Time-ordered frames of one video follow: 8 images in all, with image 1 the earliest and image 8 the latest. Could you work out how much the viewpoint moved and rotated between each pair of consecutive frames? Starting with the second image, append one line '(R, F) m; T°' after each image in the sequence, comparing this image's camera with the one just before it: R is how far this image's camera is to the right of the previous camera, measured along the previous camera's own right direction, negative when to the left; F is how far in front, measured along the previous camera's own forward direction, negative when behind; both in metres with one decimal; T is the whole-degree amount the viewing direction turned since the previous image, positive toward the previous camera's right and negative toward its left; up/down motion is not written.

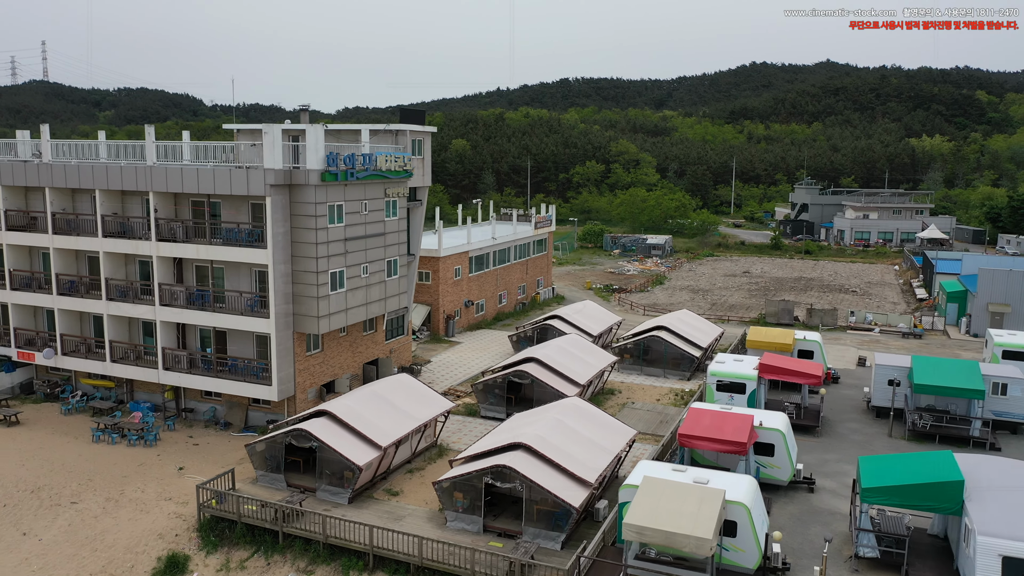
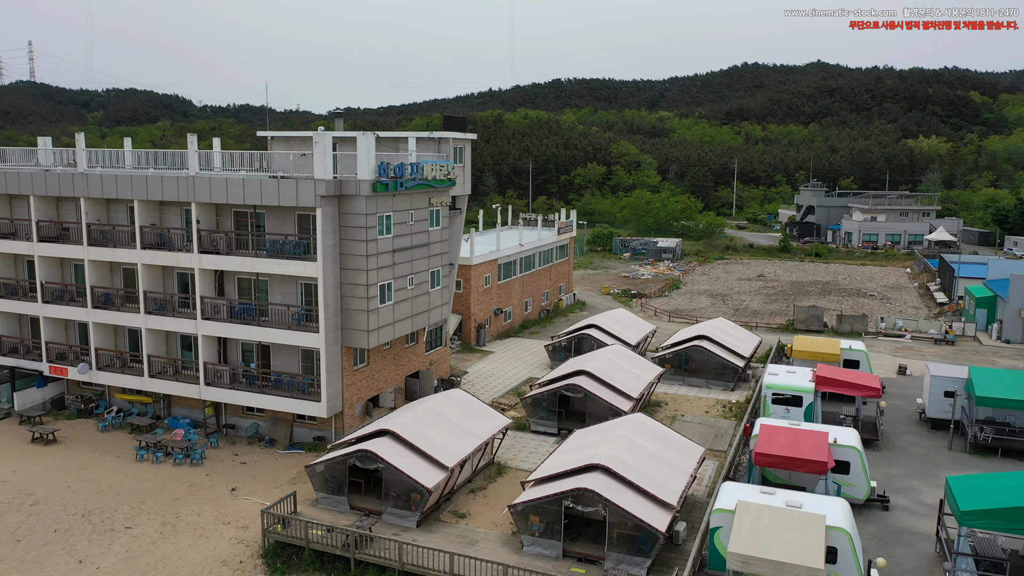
(-1.8, +0.5) m; +1°
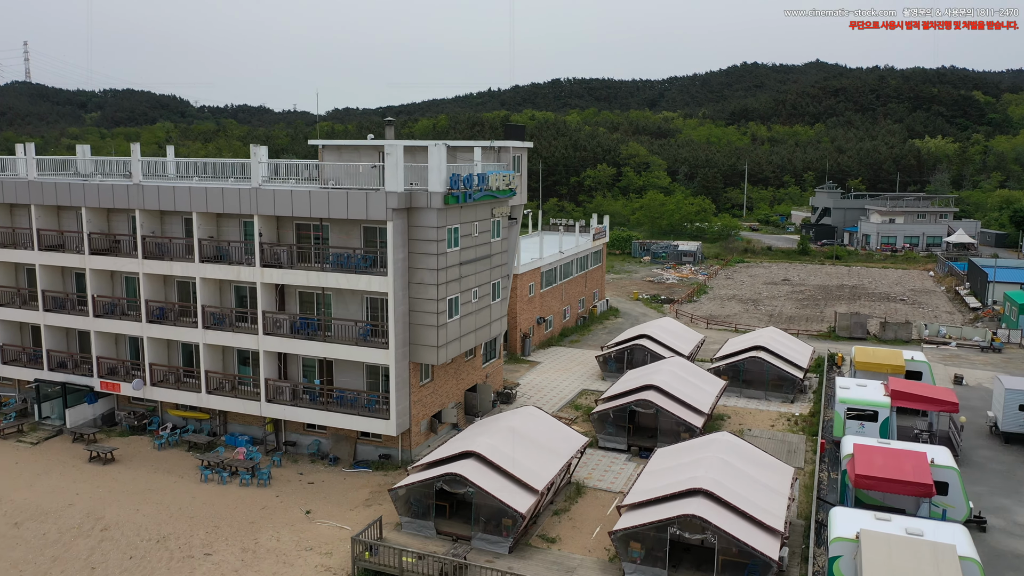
(-2.1, +0.5) m; 0°
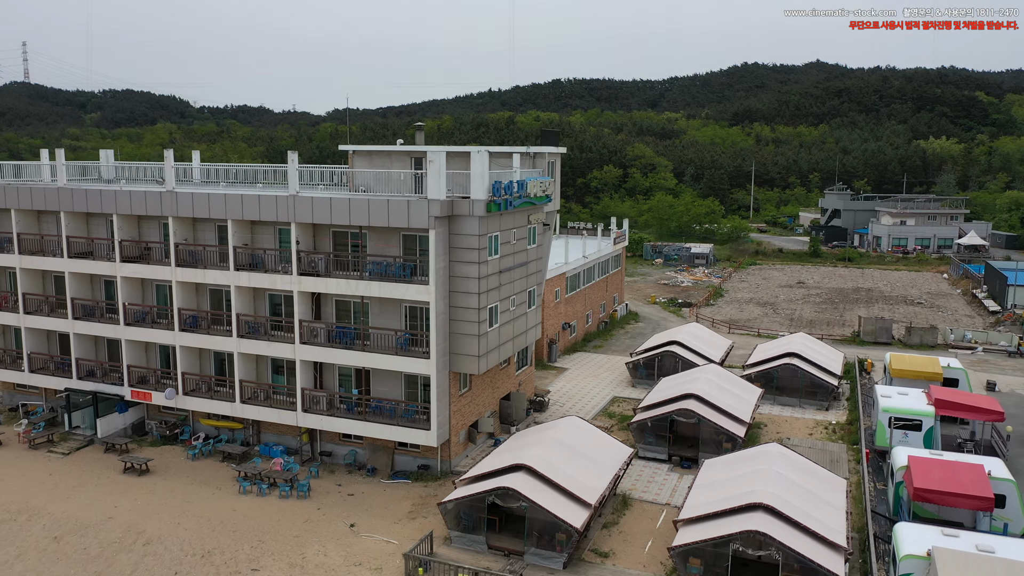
(-1.2, +0.3) m; 0°
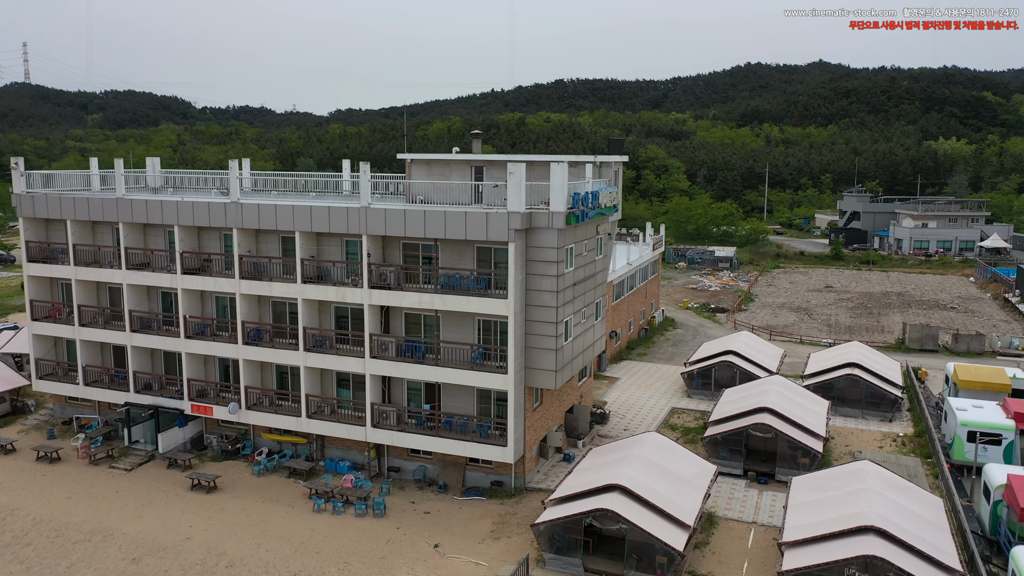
(-2.0, +0.4) m; 0°
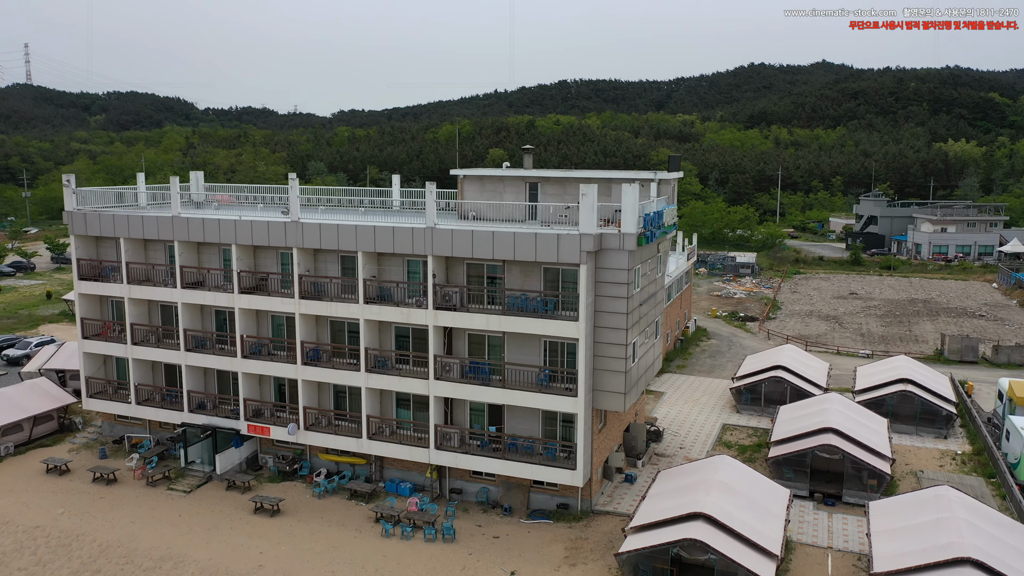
(-1.8, +0.2) m; 0°
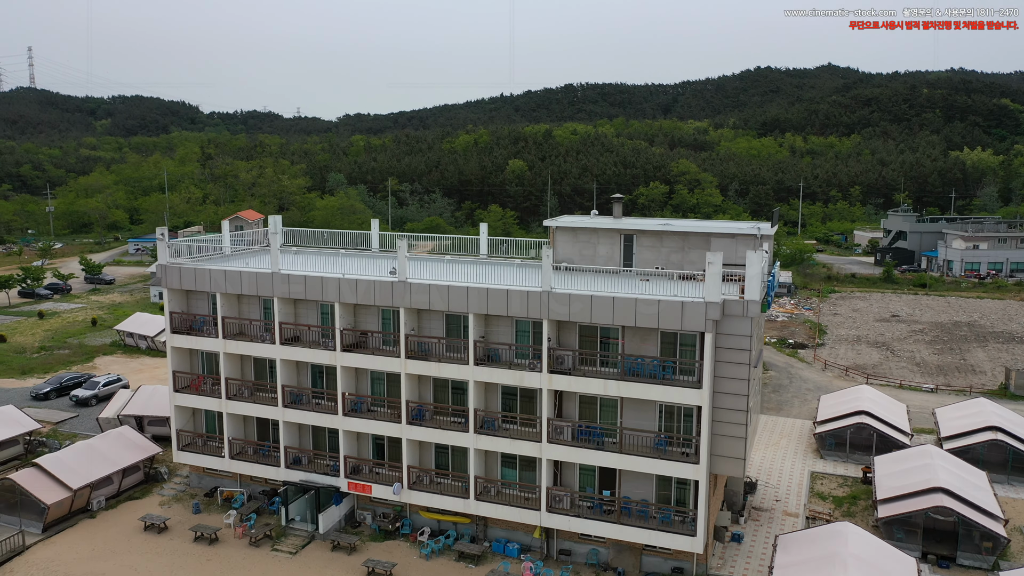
(-3.0, +0.1) m; 0°
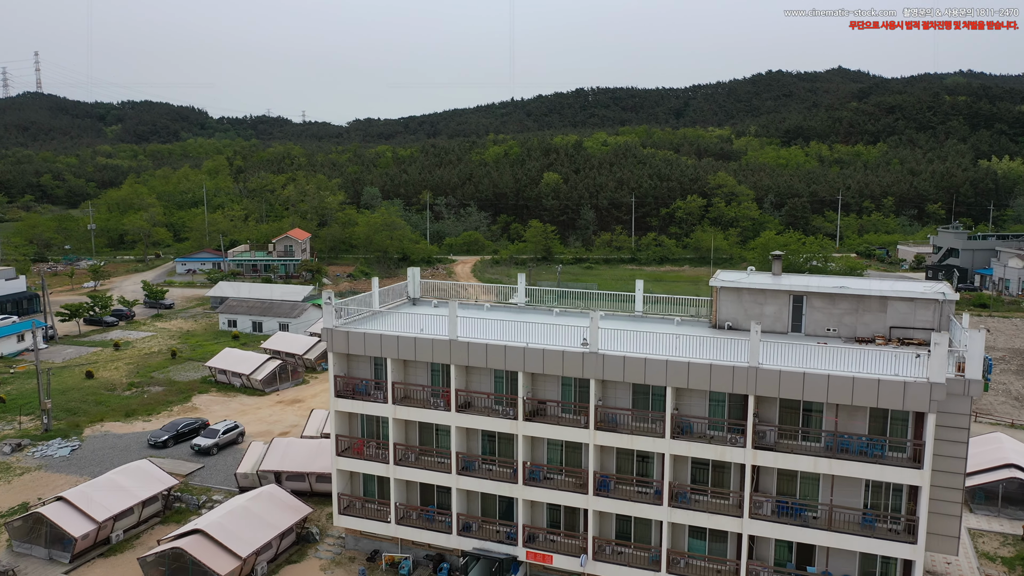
(-5.3, +0.3) m; 0°
